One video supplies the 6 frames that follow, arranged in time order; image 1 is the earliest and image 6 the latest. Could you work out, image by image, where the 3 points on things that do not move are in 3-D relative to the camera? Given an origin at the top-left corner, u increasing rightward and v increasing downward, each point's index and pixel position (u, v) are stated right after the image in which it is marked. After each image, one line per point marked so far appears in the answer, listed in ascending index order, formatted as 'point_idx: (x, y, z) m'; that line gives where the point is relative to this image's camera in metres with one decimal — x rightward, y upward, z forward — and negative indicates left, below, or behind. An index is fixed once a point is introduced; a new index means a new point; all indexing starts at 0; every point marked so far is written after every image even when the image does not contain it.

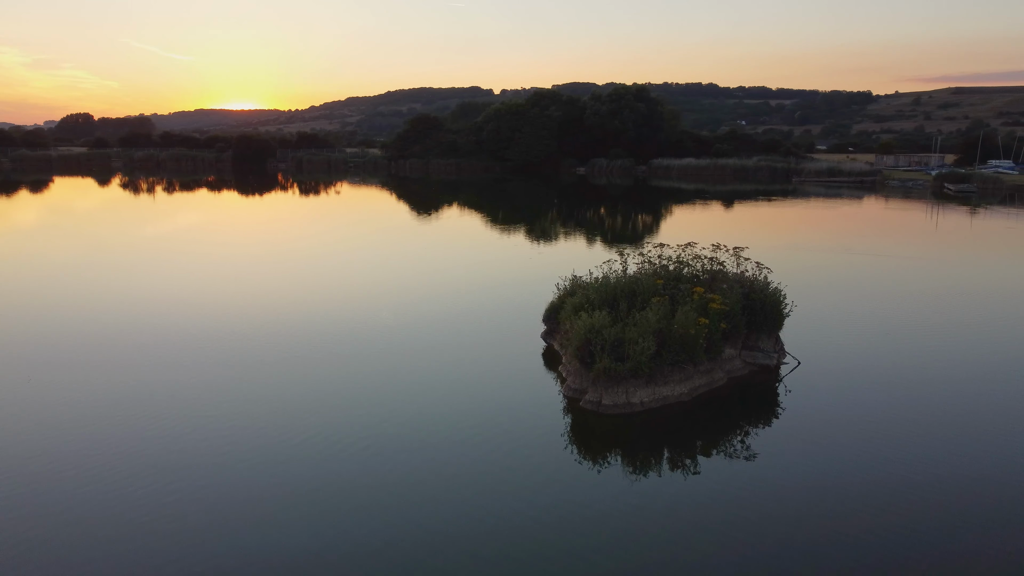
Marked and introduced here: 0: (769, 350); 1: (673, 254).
0: (+5.1, -1.1, +13.8) m
1: (+3.7, +0.8, +16.4) m
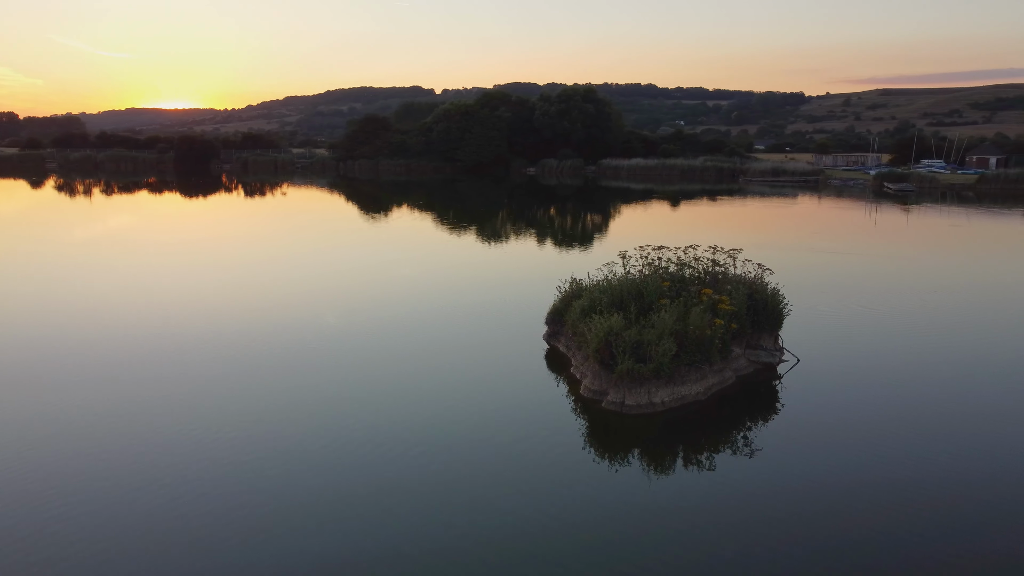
0: (+5.1, -1.1, +14.2) m
1: (+3.6, +0.7, +16.8) m
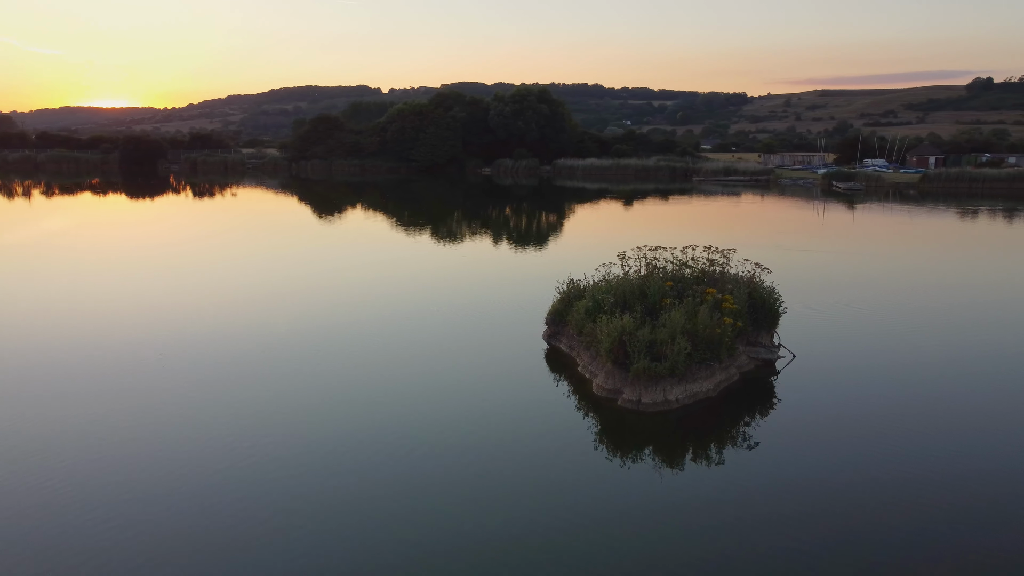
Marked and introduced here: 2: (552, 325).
0: (+5.0, -1.1, +14.6) m
1: (+3.3, +0.8, +17.1) m
2: (+0.9, -0.8, +15.6) m
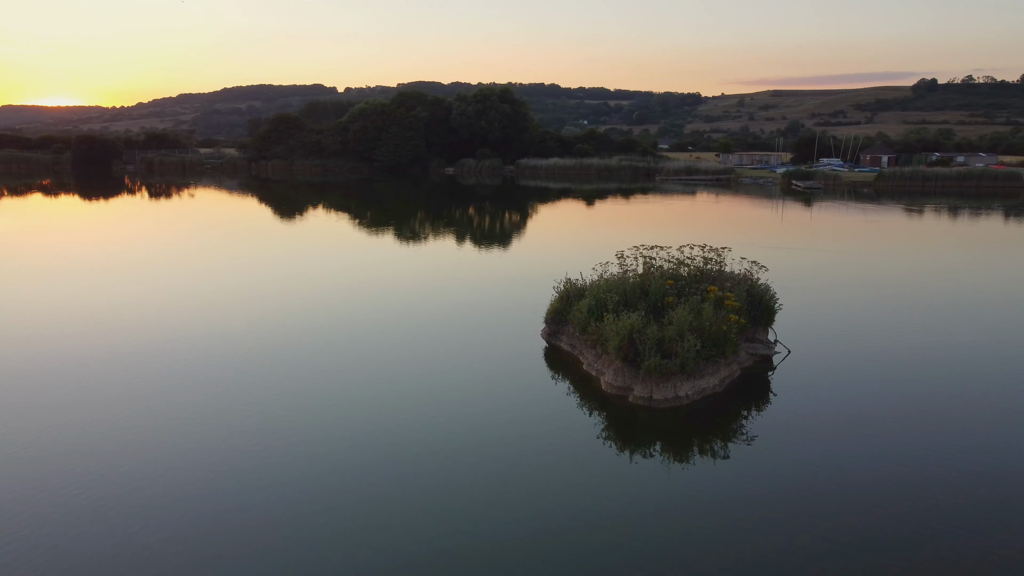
0: (+5.0, -1.1, +14.9) m
1: (+3.2, +0.8, +17.3) m
2: (+0.8, -0.8, +15.8) m
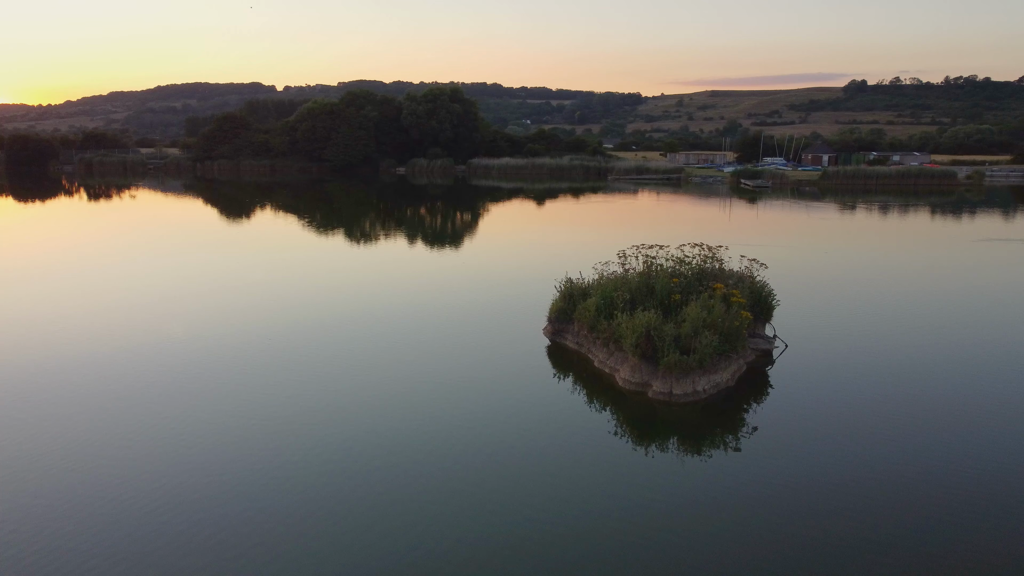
0: (+5.0, -1.0, +15.4) m
1: (+3.0, +0.8, +17.7) m
2: (+0.7, -0.8, +16.0) m
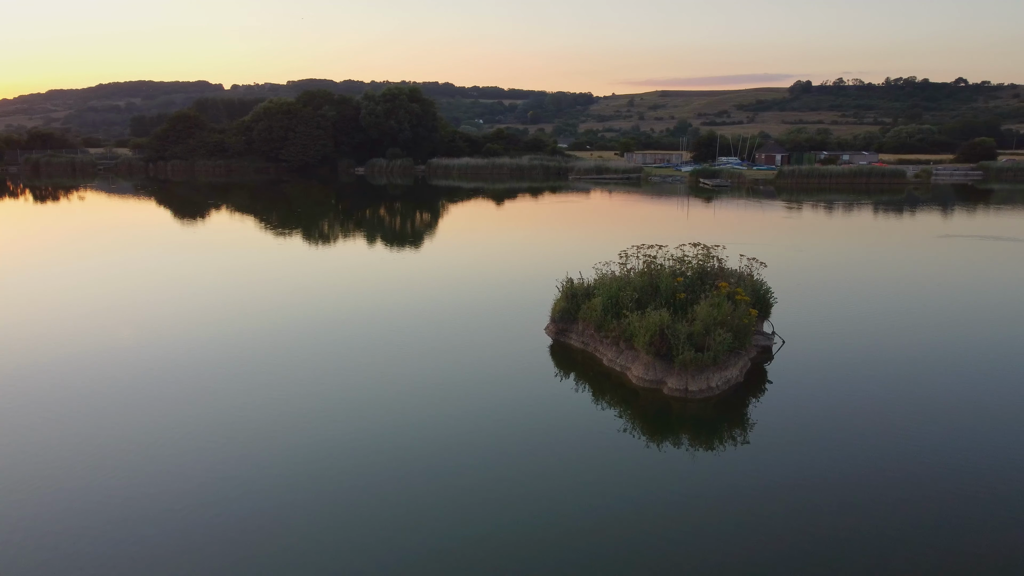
0: (+4.9, -1.0, +15.8) m
1: (+2.9, +0.8, +17.9) m
2: (+0.7, -0.8, +16.1) m
